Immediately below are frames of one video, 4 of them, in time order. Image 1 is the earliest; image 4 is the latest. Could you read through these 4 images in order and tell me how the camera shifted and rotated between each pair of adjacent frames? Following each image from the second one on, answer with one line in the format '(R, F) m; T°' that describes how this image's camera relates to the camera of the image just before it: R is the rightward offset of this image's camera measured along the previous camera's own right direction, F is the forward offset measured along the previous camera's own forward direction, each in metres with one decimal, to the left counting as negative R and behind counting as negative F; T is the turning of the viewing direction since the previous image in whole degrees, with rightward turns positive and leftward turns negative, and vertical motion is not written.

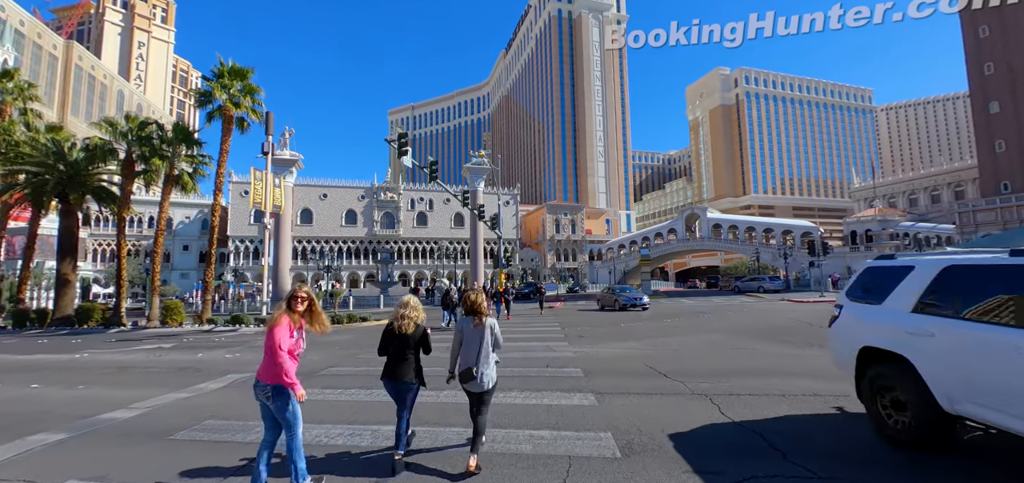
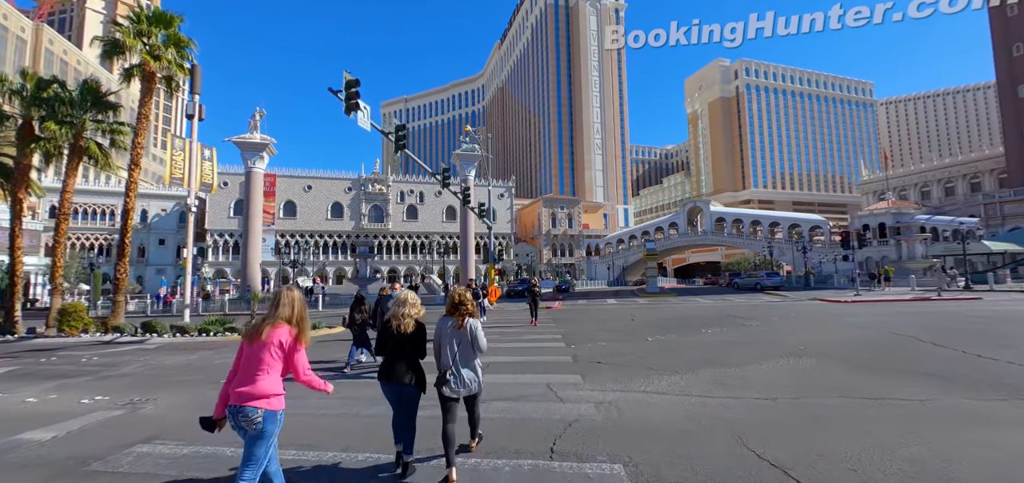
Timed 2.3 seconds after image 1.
(+0.2, +3.9) m; +1°
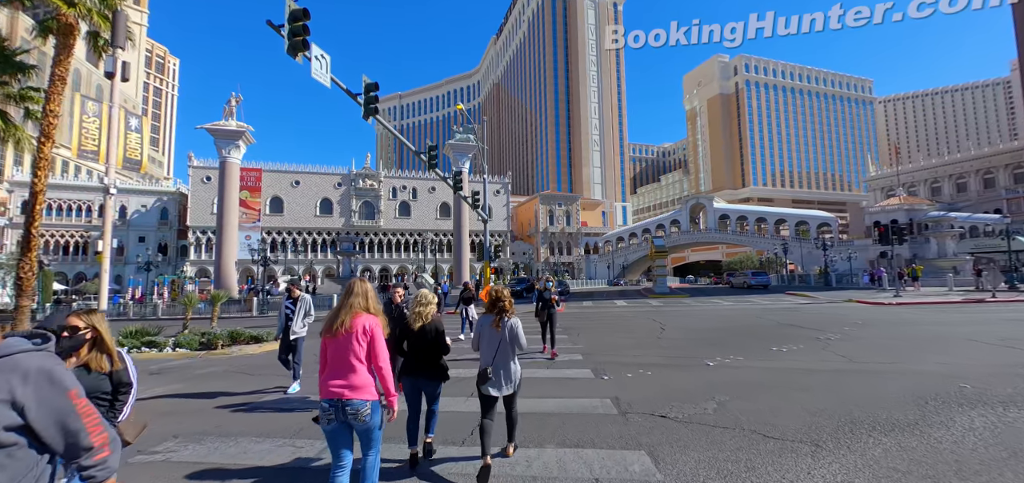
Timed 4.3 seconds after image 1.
(-0.1, +3.0) m; +1°
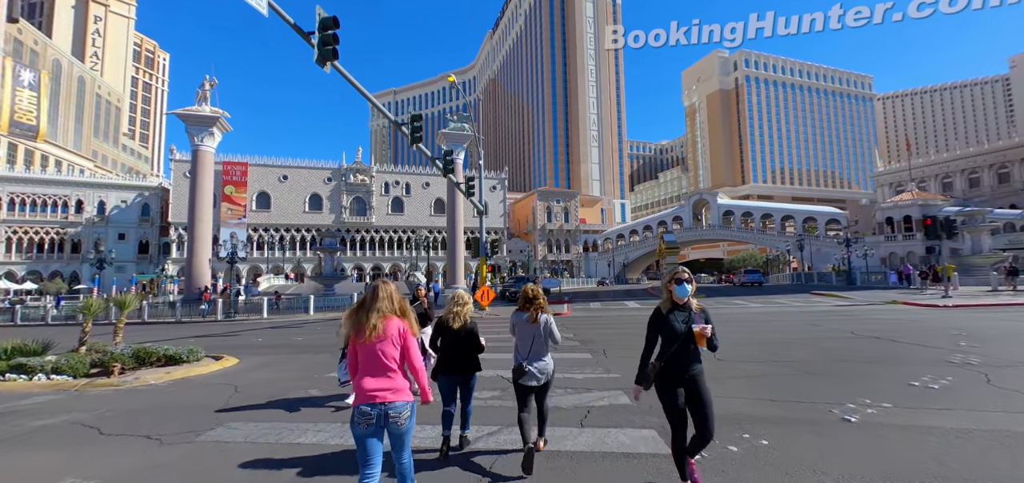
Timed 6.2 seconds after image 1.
(-0.2, +2.8) m; +1°
